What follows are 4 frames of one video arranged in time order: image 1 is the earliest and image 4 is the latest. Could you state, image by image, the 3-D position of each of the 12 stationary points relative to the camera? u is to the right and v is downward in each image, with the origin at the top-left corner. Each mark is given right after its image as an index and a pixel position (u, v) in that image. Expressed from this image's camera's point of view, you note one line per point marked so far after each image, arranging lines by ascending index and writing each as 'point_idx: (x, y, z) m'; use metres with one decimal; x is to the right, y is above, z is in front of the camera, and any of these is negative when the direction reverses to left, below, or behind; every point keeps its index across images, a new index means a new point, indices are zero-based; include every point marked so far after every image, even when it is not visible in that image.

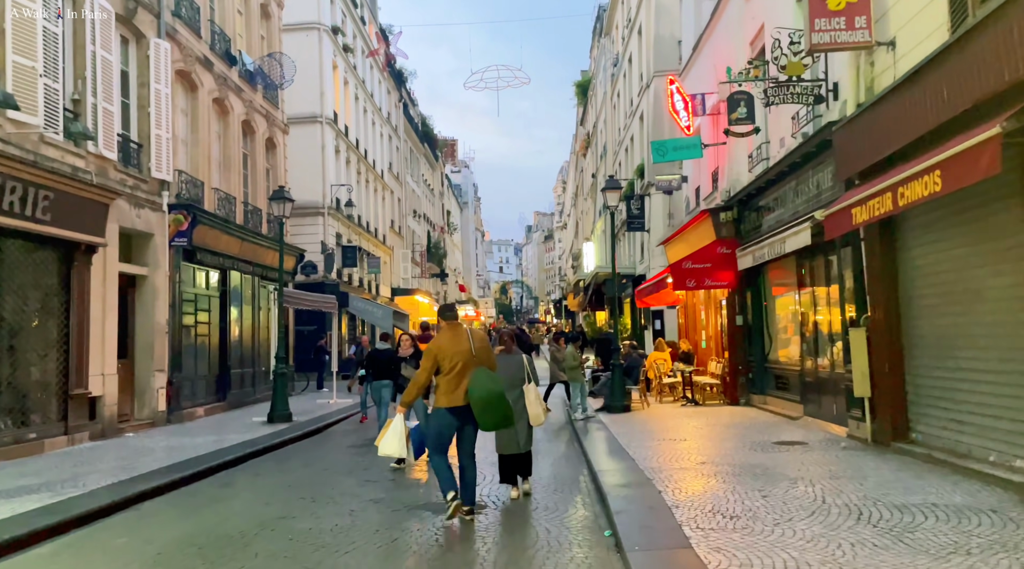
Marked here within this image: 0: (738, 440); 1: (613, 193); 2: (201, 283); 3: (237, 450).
0: (+2.8, -2.0, +10.7) m
1: (+1.9, +1.7, +16.3) m
2: (-6.4, 0.0, +17.8) m
3: (-3.9, -2.3, +12.4) m
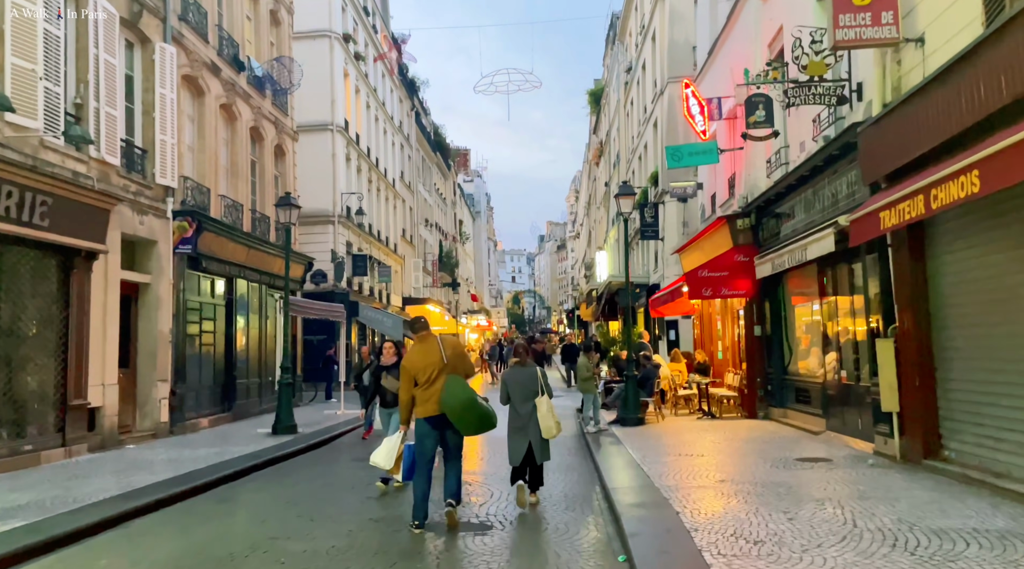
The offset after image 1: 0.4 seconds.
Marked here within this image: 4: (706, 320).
0: (+2.9, -2.1, +10.2) m
1: (+2.1, +1.6, +15.9) m
2: (-6.2, -0.1, +17.5) m
3: (-3.8, -2.5, +12.0) m
4: (+4.4, -0.8, +19.5) m
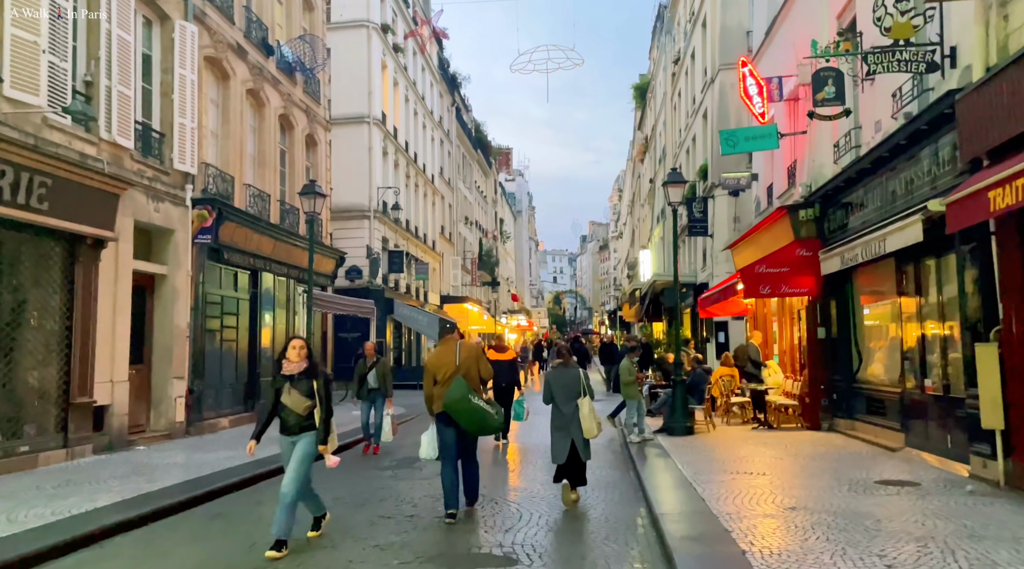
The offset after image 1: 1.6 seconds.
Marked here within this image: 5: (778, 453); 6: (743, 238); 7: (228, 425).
0: (+3.2, -2.0, +8.9) m
1: (+2.8, +1.6, +14.6) m
2: (-5.4, 0.0, +16.6) m
3: (-3.3, -2.3, +11.0) m
4: (+5.2, -0.8, +18.2) m
5: (+3.4, -2.2, +11.1) m
6: (+4.4, +0.9, +16.5) m
7: (-5.2, -2.6, +15.9) m
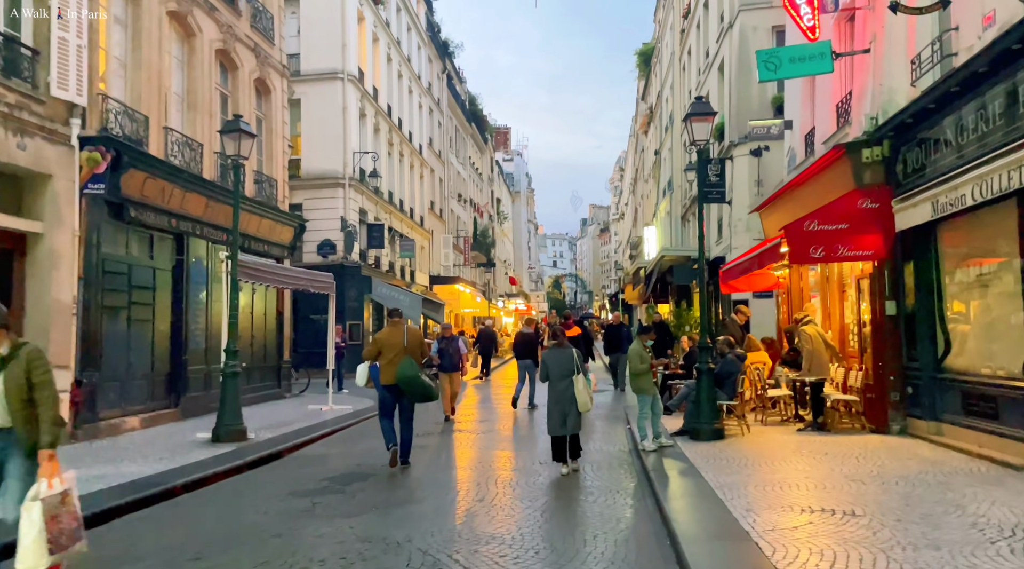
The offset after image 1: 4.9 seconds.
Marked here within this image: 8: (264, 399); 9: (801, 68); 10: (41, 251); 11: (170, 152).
0: (+2.9, -1.6, +5.7) m
1: (+2.5, +2.1, +11.3) m
2: (-5.7, +0.5, +13.4) m
3: (-3.6, -1.9, +7.8) m
4: (+4.9, -0.2, +14.9) m
5: (+3.1, -1.7, +7.9) m
6: (+4.1, +1.4, +13.2) m
7: (-5.5, -2.1, +12.8) m
8: (-4.9, -2.3, +17.3) m
9: (+3.7, +2.8, +11.0) m
10: (-6.0, +0.4, +11.1) m
11: (-5.6, +2.2, +14.3) m
